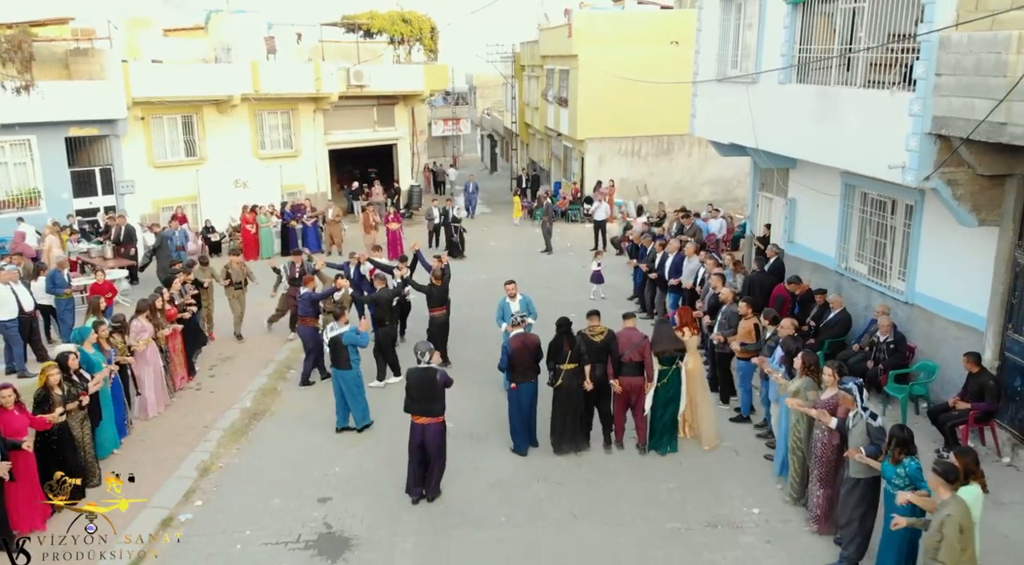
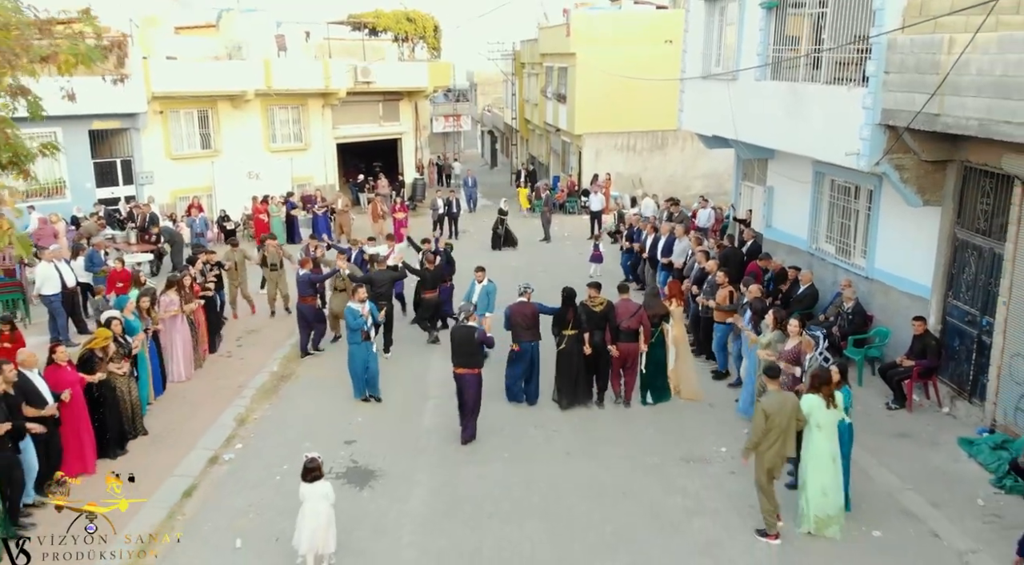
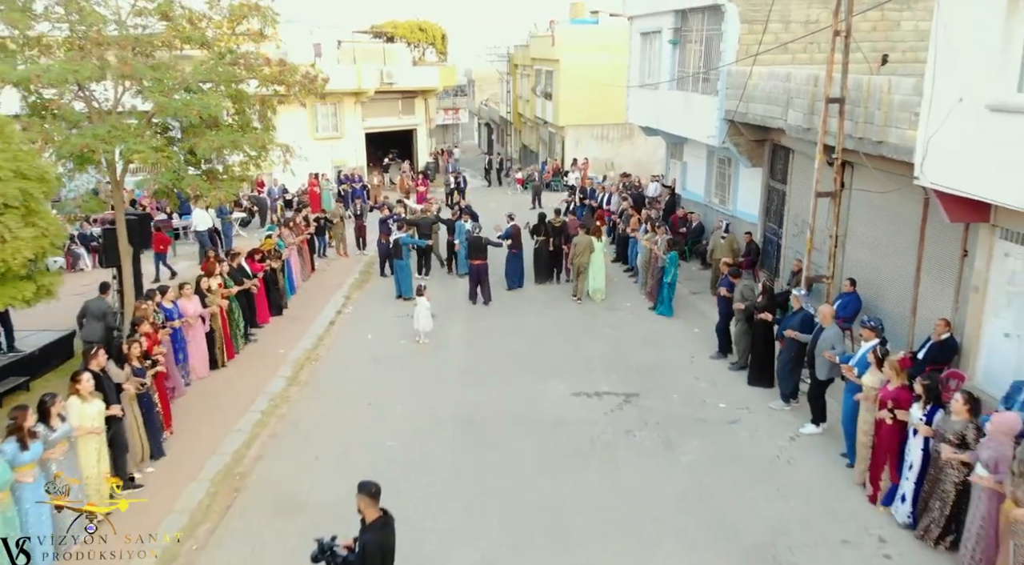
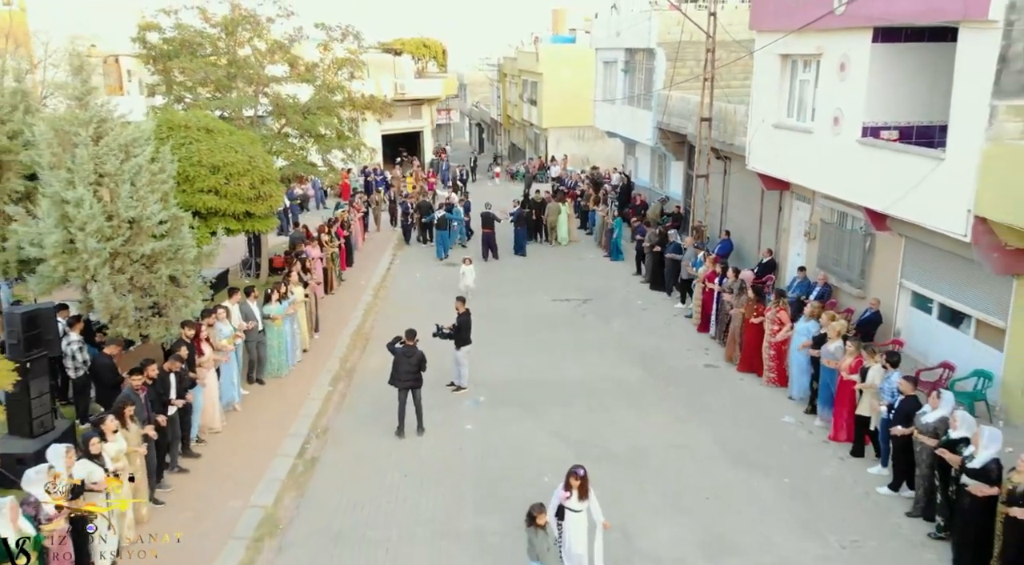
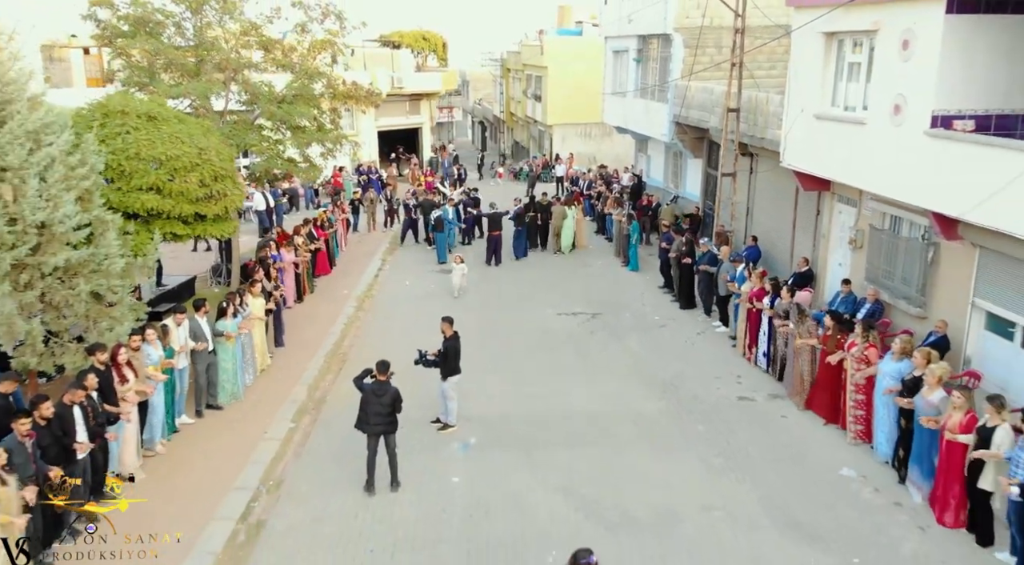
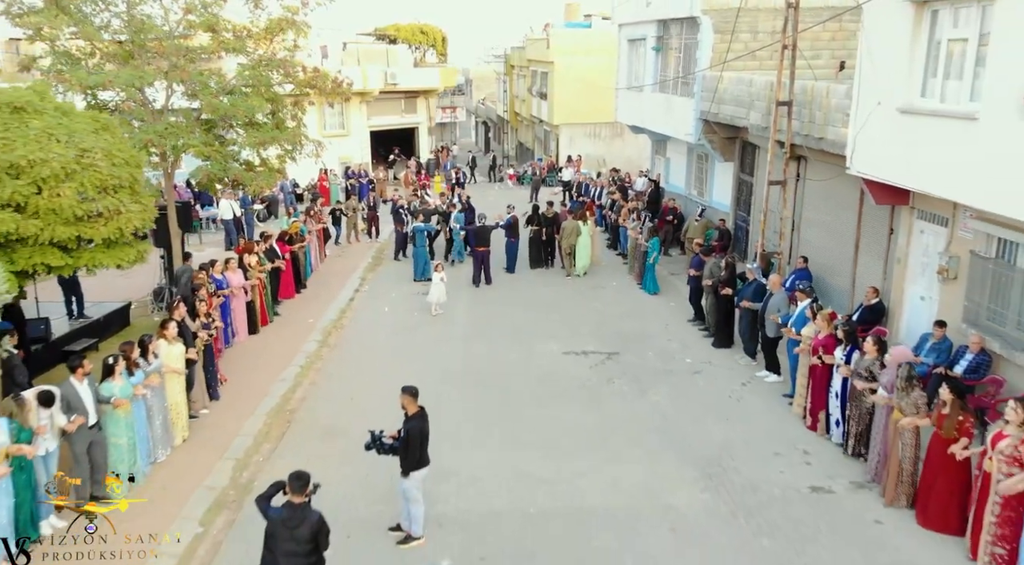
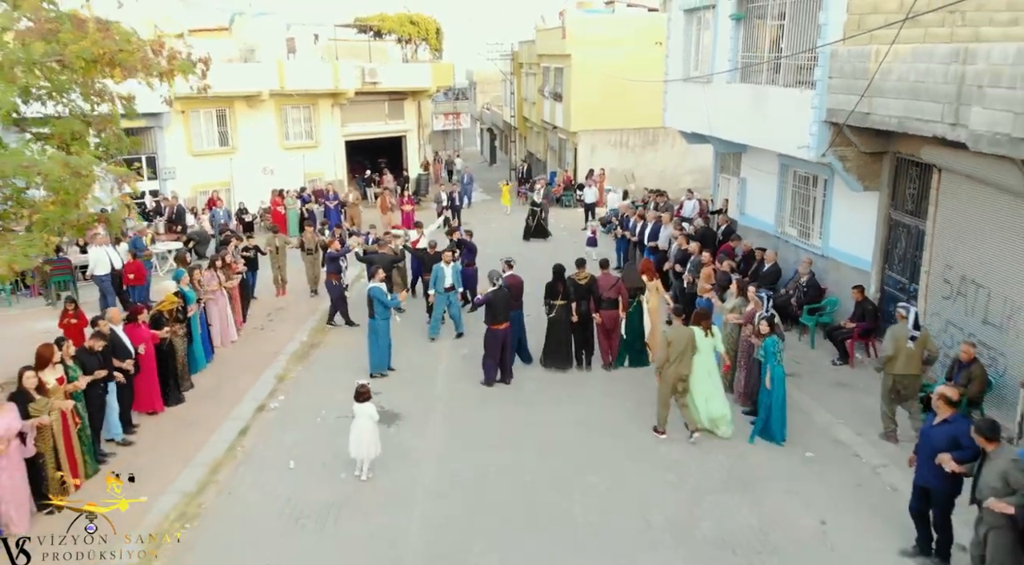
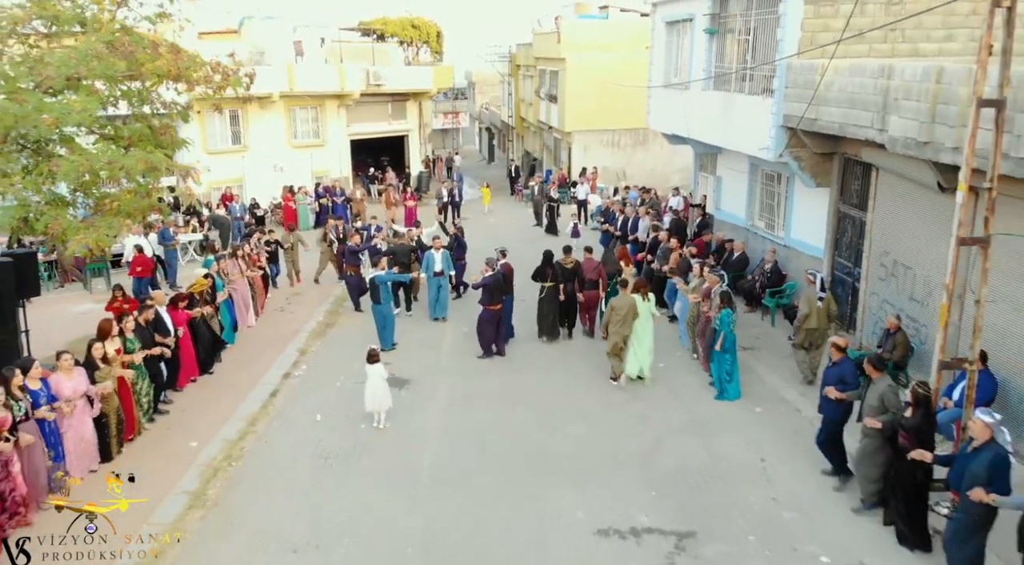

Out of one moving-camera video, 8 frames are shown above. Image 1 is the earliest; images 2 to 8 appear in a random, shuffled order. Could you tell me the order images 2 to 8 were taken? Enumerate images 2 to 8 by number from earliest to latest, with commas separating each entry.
2, 7, 8, 3, 6, 5, 4
